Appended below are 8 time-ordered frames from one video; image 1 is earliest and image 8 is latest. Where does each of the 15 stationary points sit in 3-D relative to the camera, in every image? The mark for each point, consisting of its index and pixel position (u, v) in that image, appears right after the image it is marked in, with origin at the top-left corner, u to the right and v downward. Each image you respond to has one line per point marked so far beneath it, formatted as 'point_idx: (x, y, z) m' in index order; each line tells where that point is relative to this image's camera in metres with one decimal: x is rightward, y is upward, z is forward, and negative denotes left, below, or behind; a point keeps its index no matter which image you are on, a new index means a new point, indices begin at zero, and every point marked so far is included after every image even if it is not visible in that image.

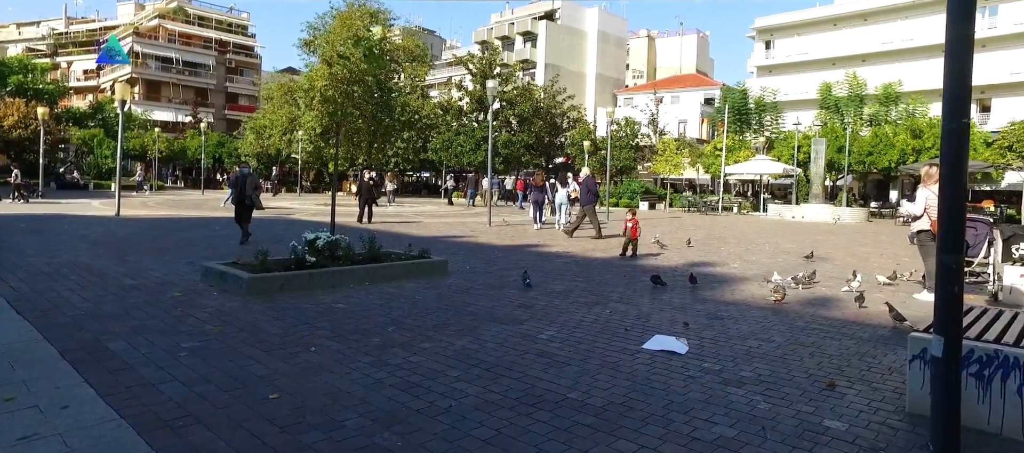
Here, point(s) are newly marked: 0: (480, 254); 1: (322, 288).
0: (-0.5, -0.5, +11.3) m
1: (-2.1, -0.7, +7.8) m
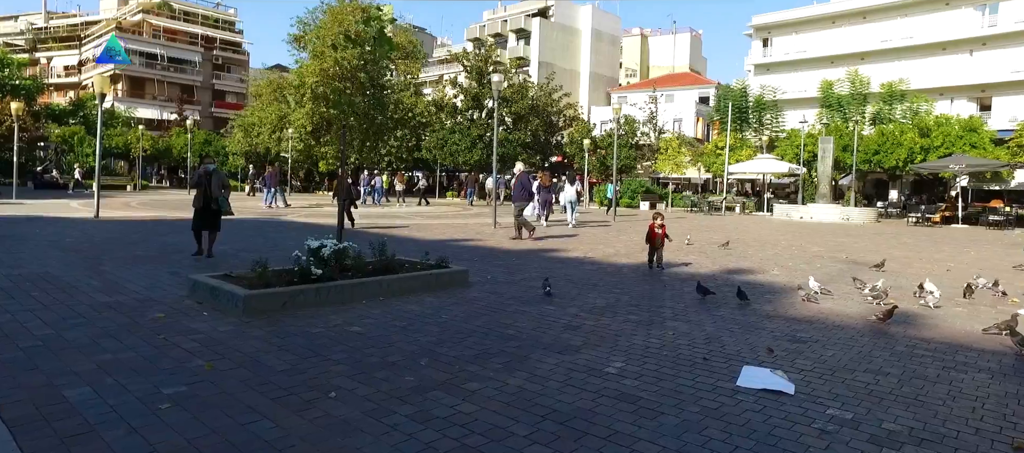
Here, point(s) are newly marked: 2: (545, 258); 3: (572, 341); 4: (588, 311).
0: (-0.2, -0.6, +10.3) m
1: (-1.8, -0.8, +6.7) m
2: (+0.6, -0.6, +11.8) m
3: (+0.5, -0.9, +5.5) m
4: (+0.8, -0.8, +6.9) m
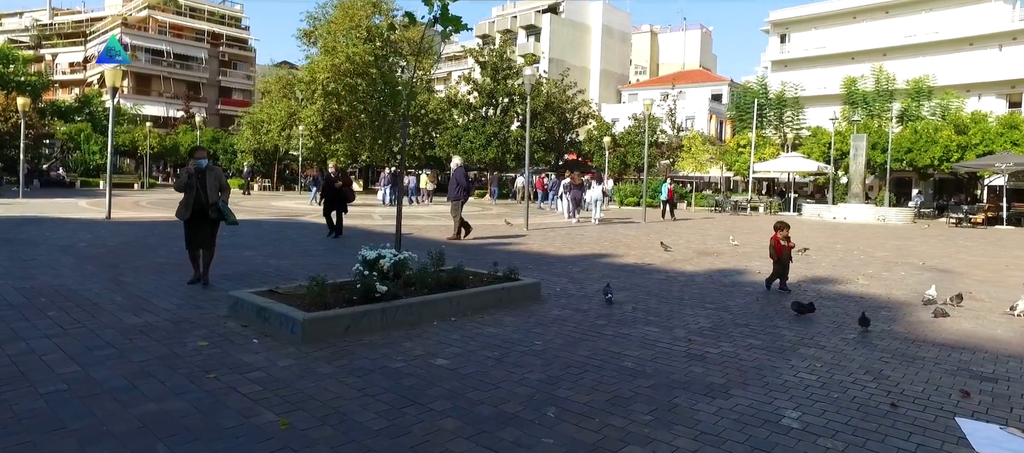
0: (+0.6, -0.6, +9.3) m
1: (-1.0, -0.8, +5.7) m
2: (+1.4, -0.6, +10.8) m
3: (+1.3, -1.0, +4.5) m
4: (+1.6, -0.9, +5.9) m
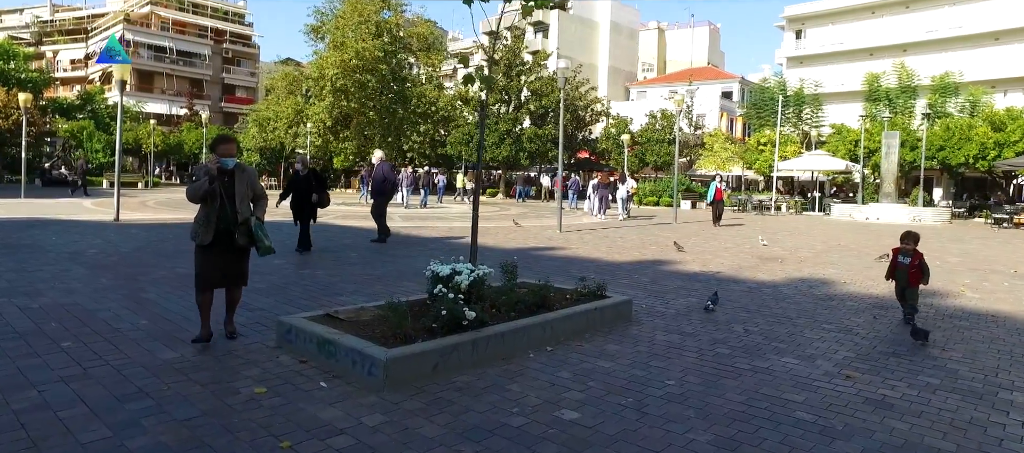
0: (+1.4, -0.7, +8.2) m
1: (-0.2, -0.9, +4.7) m
2: (+2.2, -0.7, +9.7) m
3: (+2.1, -1.1, +3.5) m
4: (+2.4, -1.0, +4.9) m
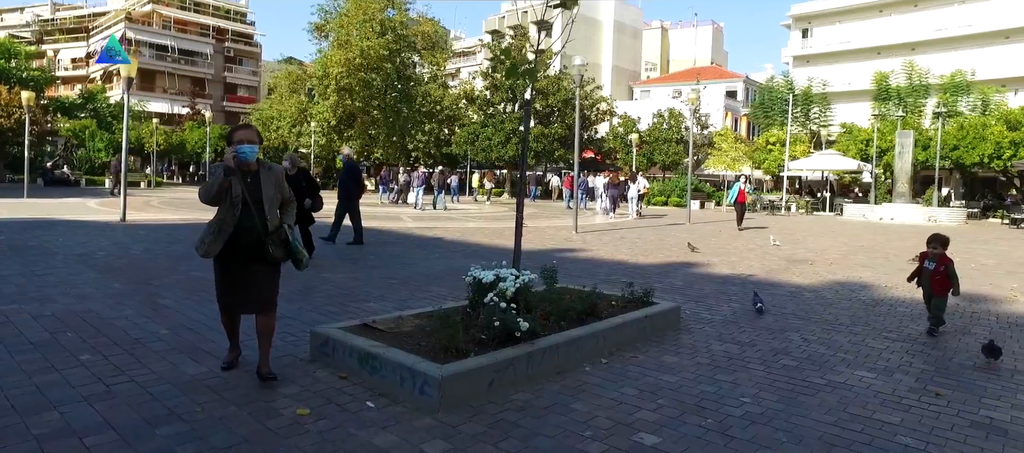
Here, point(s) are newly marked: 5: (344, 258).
0: (+1.8, -0.7, +7.9) m
1: (+0.2, -0.9, +4.3) m
2: (+2.6, -0.7, +9.3) m
3: (+2.4, -1.1, +3.1) m
4: (+2.7, -1.0, +4.5) m
5: (-2.5, -0.5, +10.3) m
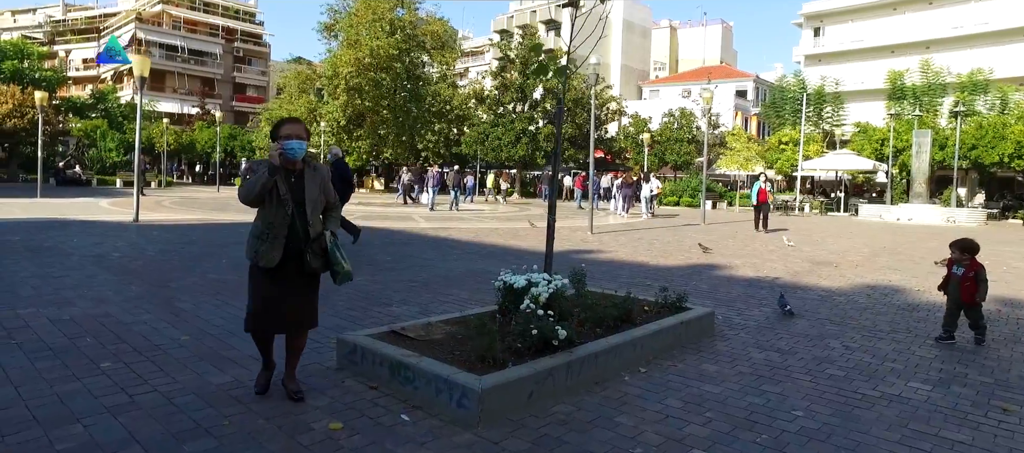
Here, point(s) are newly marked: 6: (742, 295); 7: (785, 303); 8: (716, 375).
0: (+2.0, -0.7, +7.6) m
1: (+0.4, -1.0, +4.1) m
2: (+2.9, -0.7, +9.1) m
3: (+2.7, -1.1, +2.9) m
4: (+3.0, -1.0, +4.3) m
5: (-2.2, -0.5, +10.2) m
6: (+2.6, -0.8, +7.9) m
7: (+2.6, -0.7, +6.6) m
8: (+1.3, -1.0, +4.5) m
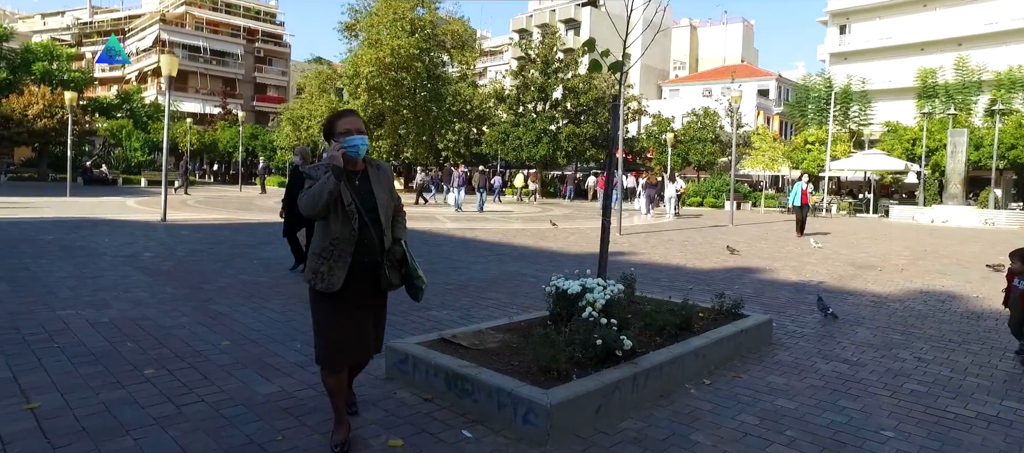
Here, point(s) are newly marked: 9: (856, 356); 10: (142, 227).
0: (+2.5, -0.8, +7.4) m
1: (+0.8, -1.0, +3.8) m
2: (+3.3, -0.7, +8.8) m
3: (+3.0, -1.1, +2.6) m
4: (+3.3, -1.1, +4.0) m
5: (-1.7, -0.5, +10.0) m
6: (+3.1, -0.8, +7.6) m
7: (+3.0, -0.8, +6.3) m
8: (+1.7, -1.0, +4.3) m
9: (+2.6, -1.0, +5.1) m
10: (-6.8, 0.0, +12.7) m
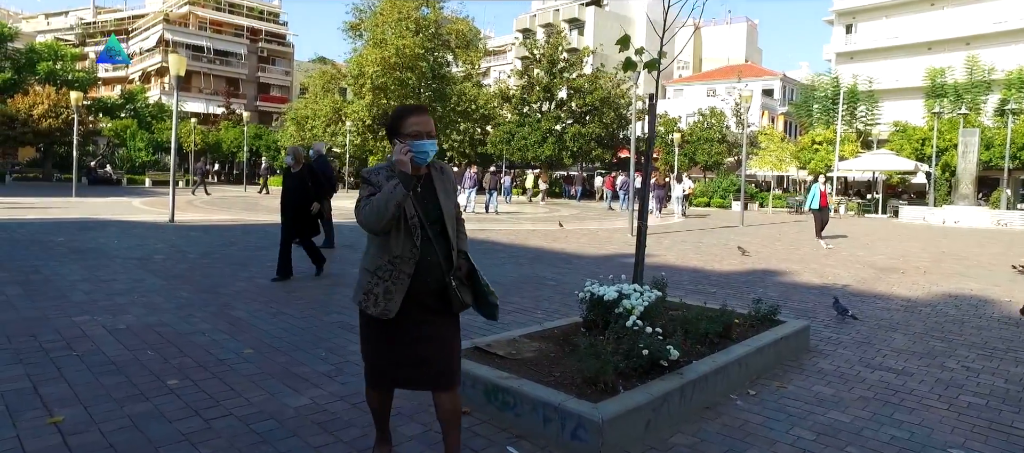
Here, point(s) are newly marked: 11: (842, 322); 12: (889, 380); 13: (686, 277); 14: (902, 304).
0: (+2.7, -0.8, +7.2) m
1: (+1.0, -1.0, +3.7) m
2: (+3.6, -0.8, +8.6) m
3: (+3.2, -1.2, +2.4) m
4: (+3.5, -1.1, +3.8) m
5: (-1.5, -0.5, +9.8) m
6: (+3.3, -0.8, +7.4) m
7: (+3.2, -0.8, +6.1) m
8: (+1.9, -1.0, +4.1) m
9: (+2.8, -1.0, +4.9) m
10: (-6.6, 0.0, +12.6) m
11: (+3.0, -0.9, +6.4) m
12: (+2.5, -1.0, +4.5) m
13: (+2.1, -0.6, +8.5) m
14: (+4.3, -0.9, +7.6) m
